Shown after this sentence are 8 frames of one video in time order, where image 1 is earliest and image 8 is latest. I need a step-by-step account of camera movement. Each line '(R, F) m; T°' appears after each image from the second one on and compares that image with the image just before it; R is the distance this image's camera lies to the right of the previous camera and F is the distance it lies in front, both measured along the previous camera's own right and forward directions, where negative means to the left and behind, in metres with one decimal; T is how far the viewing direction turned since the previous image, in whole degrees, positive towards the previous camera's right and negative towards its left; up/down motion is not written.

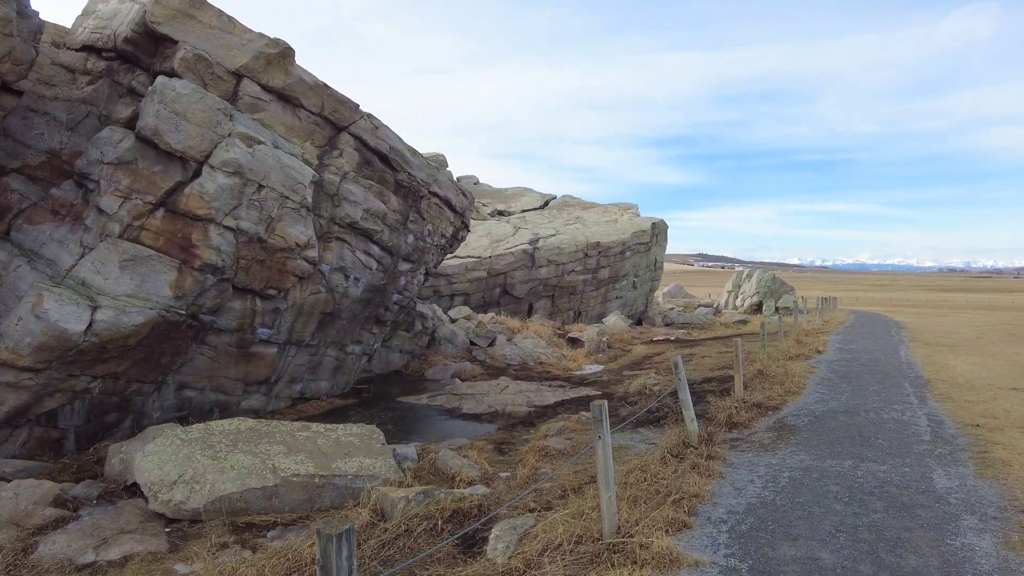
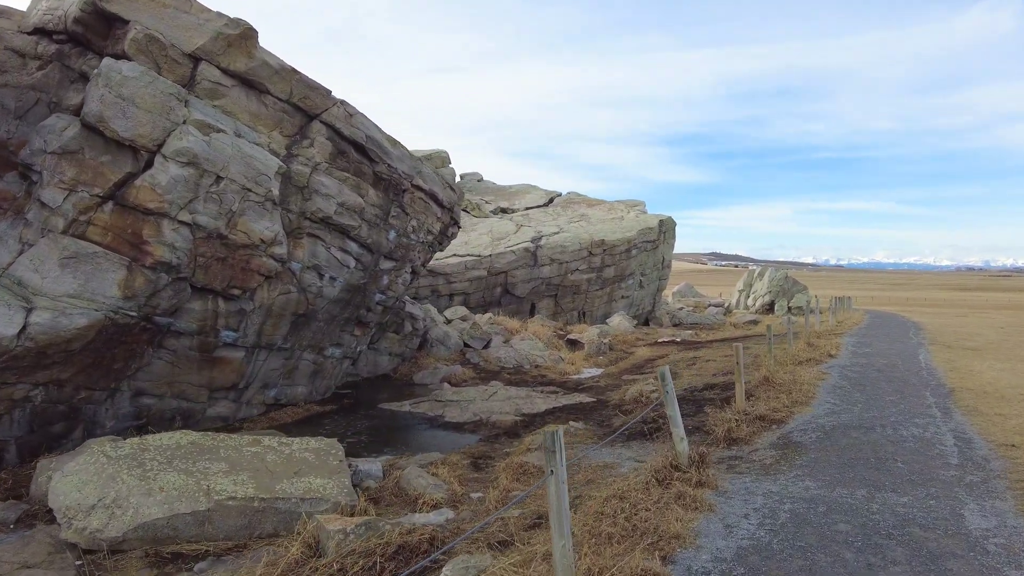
(+0.5, +1.0) m; -1°
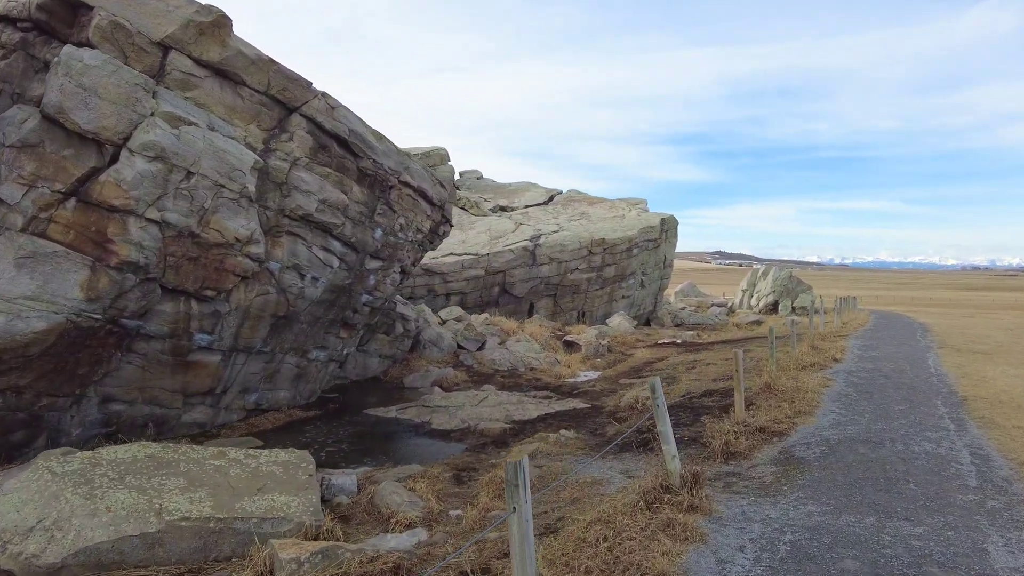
(+0.3, +0.6) m; 0°
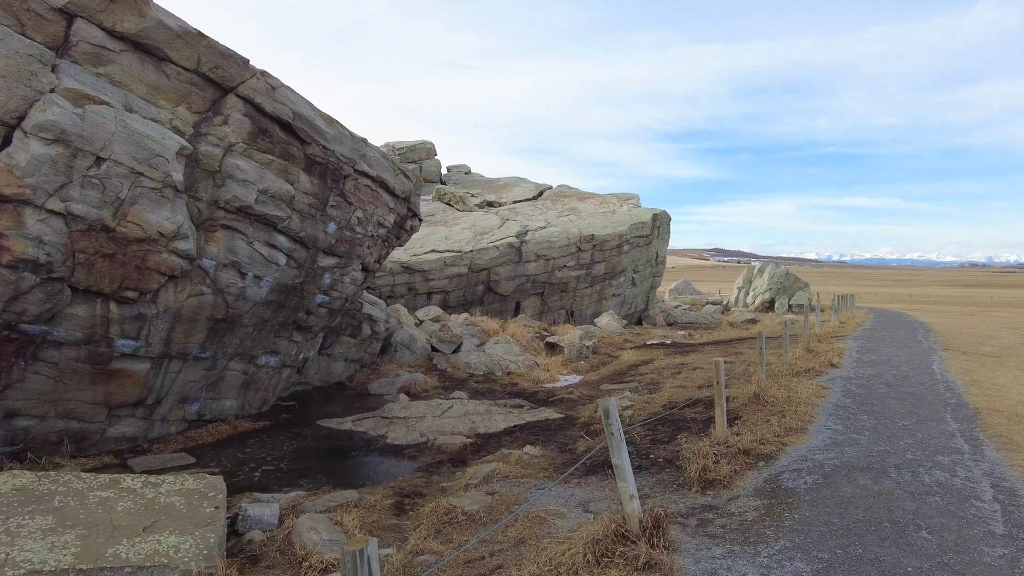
(+0.7, +1.2) m; 0°
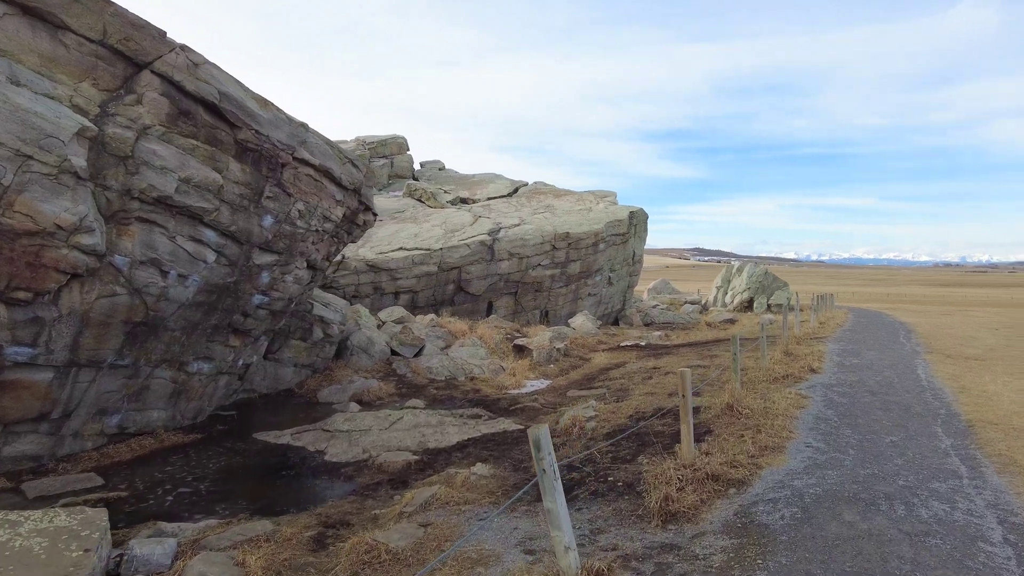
(+0.5, +1.1) m; +2°
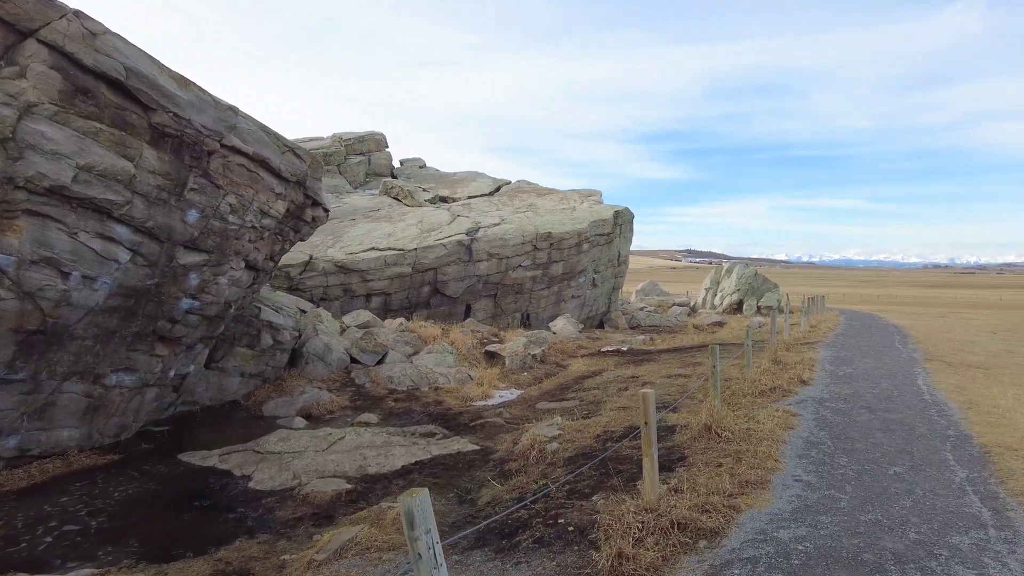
(+0.6, +1.3) m; +1°
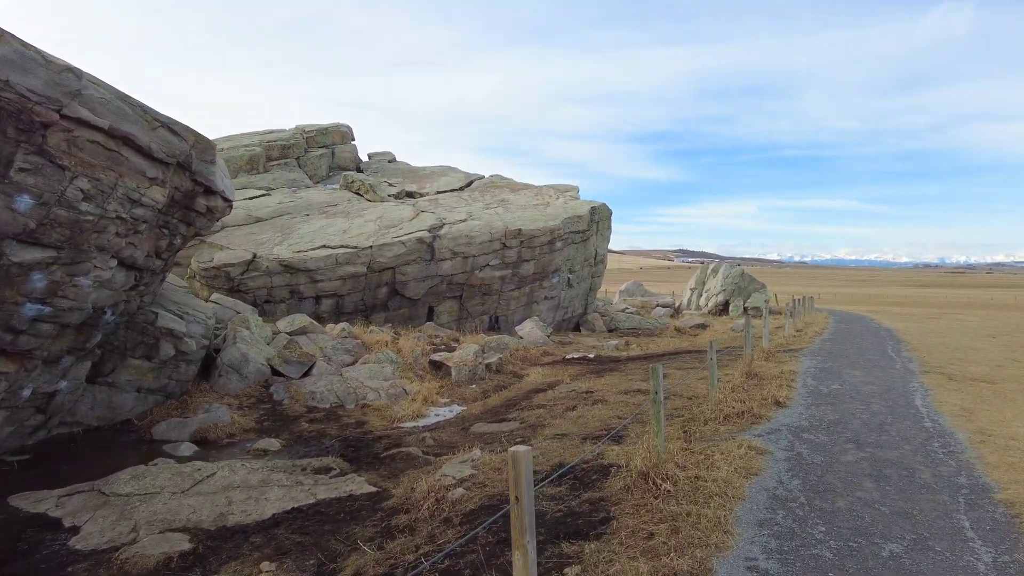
(+1.2, +2.0) m; +1°
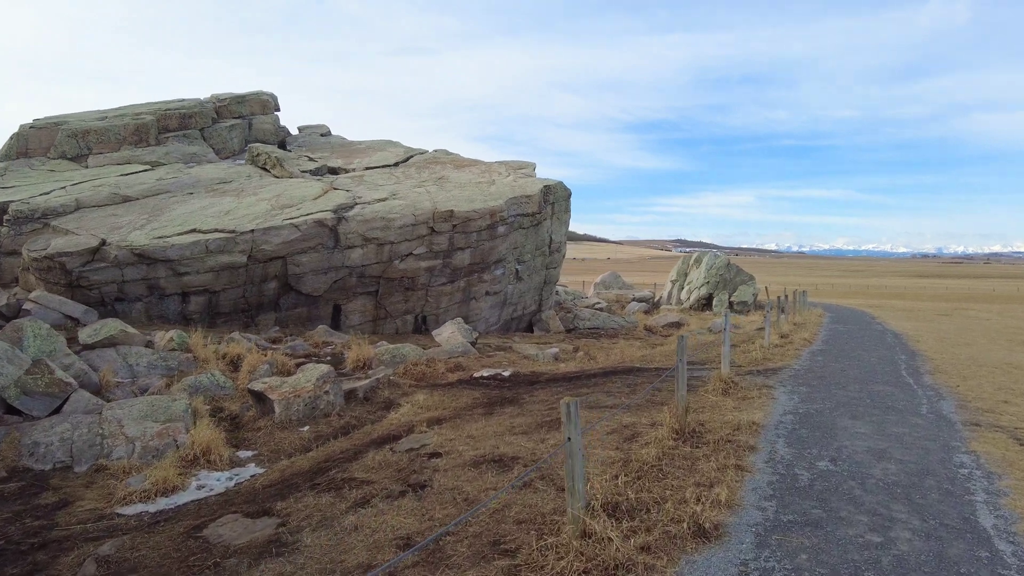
(+2.5, +4.7) m; 0°
